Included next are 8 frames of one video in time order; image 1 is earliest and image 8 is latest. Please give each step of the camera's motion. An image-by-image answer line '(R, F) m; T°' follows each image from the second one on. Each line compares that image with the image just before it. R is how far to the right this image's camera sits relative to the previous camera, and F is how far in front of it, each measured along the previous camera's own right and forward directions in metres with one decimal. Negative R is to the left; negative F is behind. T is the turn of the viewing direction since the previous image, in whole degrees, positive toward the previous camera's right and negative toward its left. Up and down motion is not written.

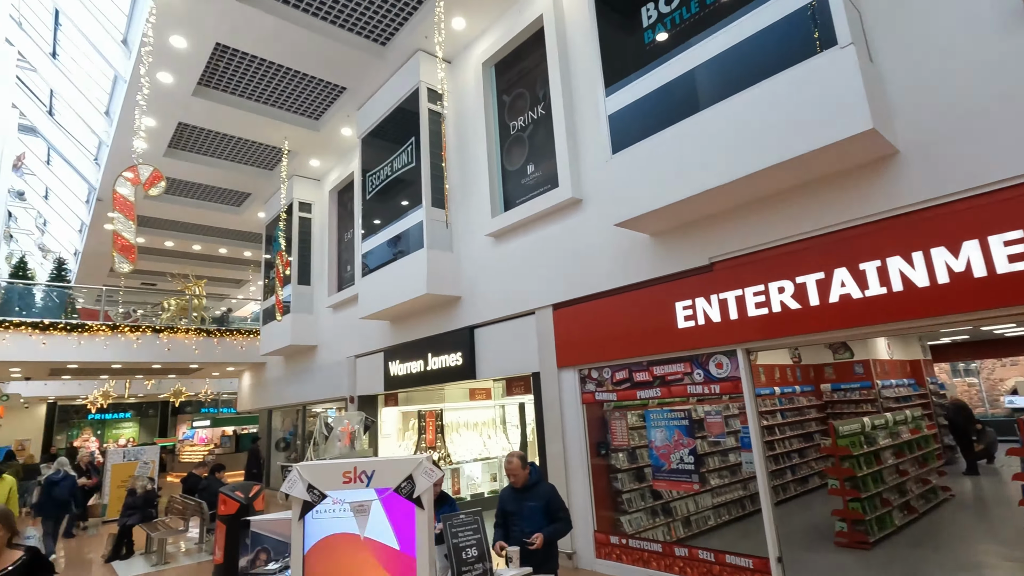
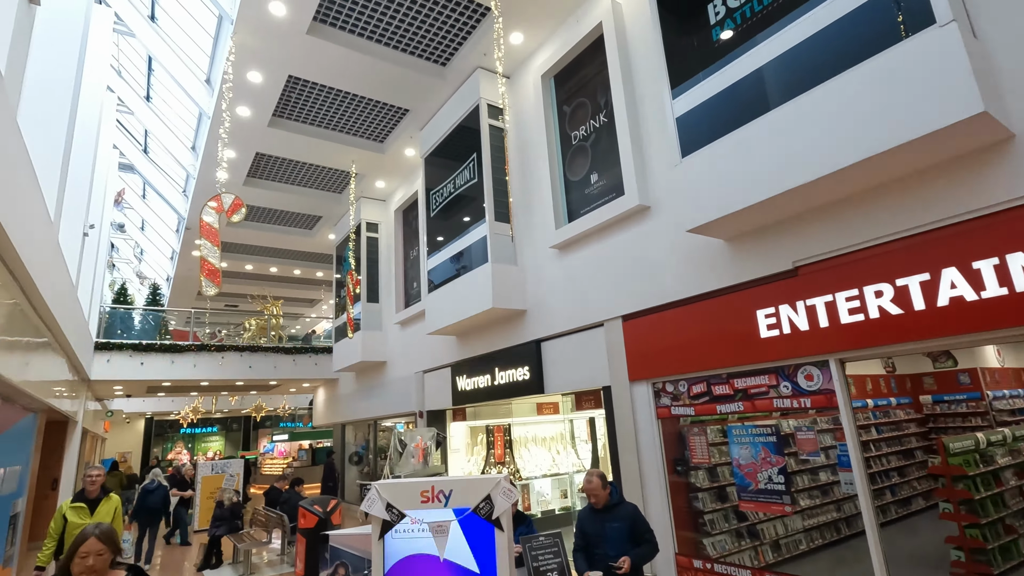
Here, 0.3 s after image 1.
(-0.1, +0.1) m; -6°
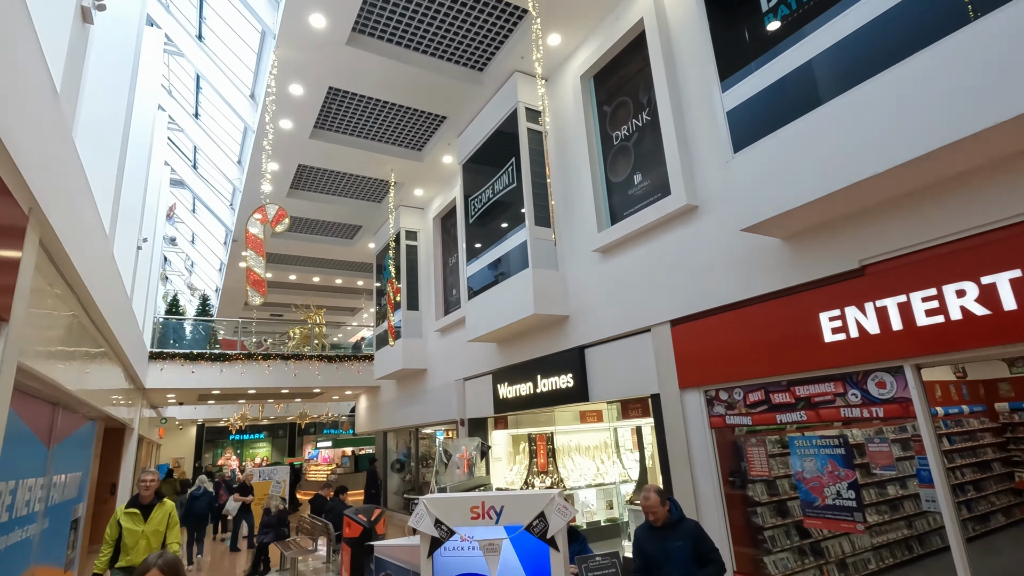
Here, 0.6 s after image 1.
(-0.1, +0.1) m; -4°
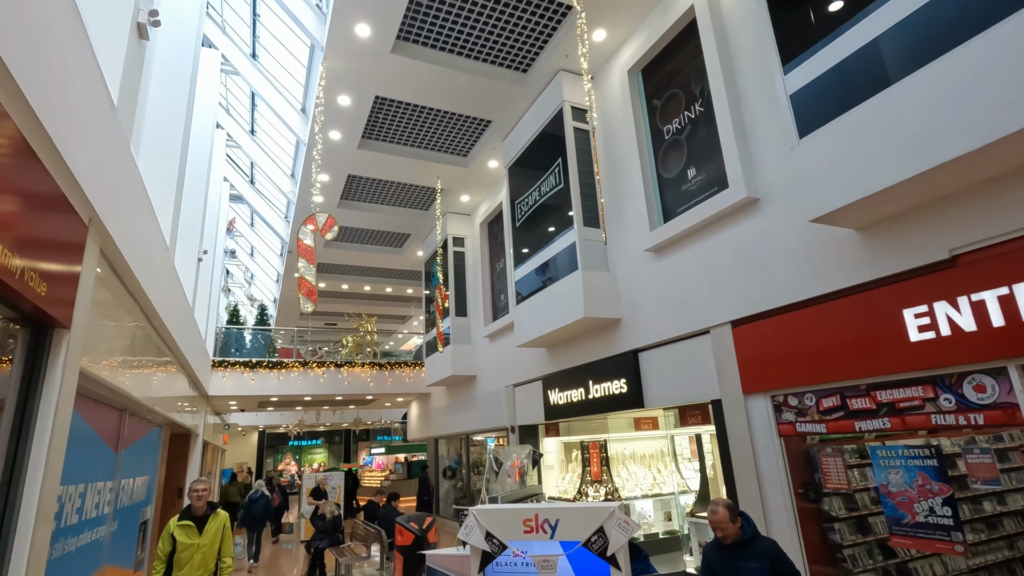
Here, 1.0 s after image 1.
(0.0, +0.1) m; -5°
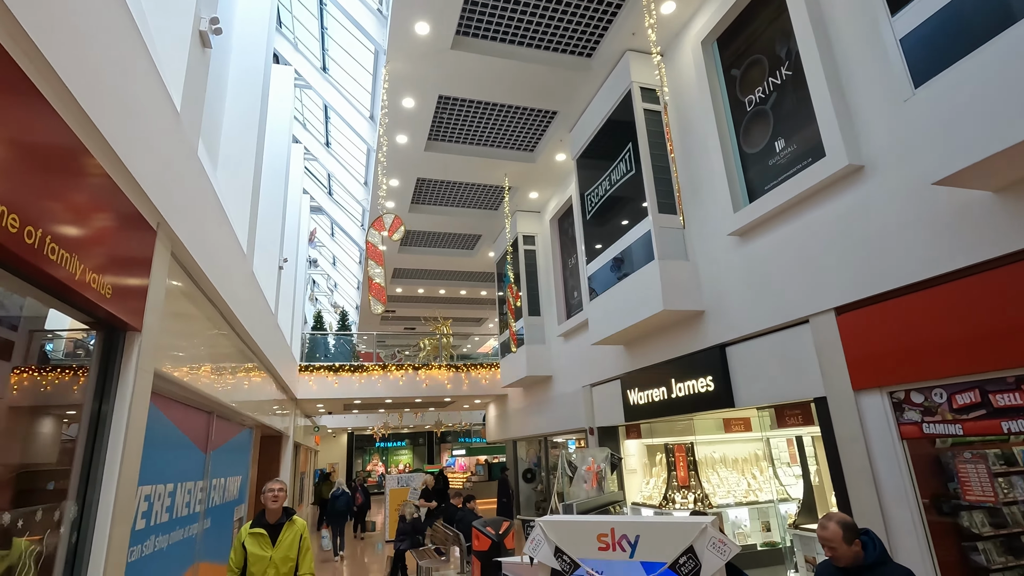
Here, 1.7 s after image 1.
(0.0, +0.2) m; -8°
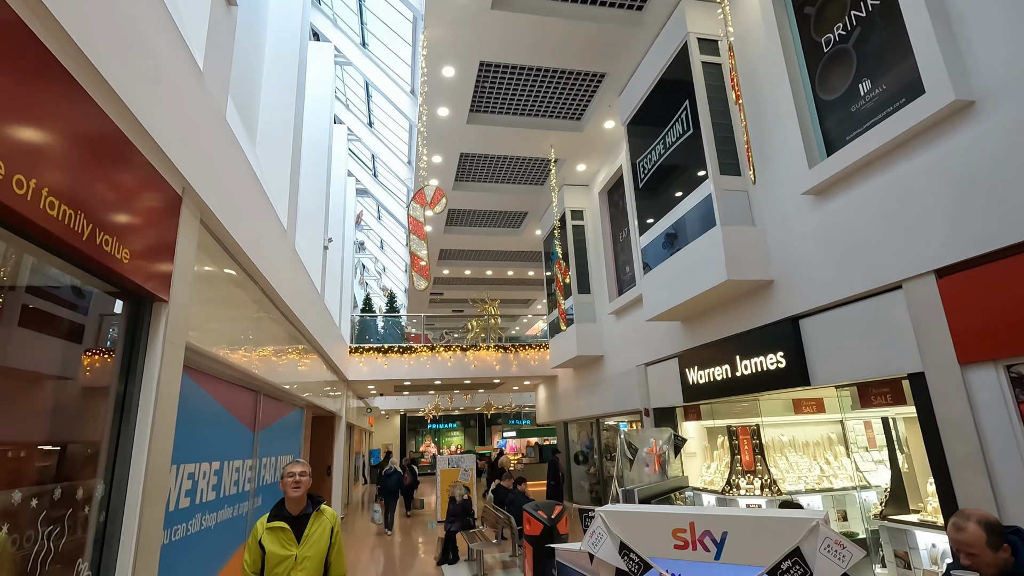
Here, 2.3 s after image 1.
(0.0, +0.3) m; -5°
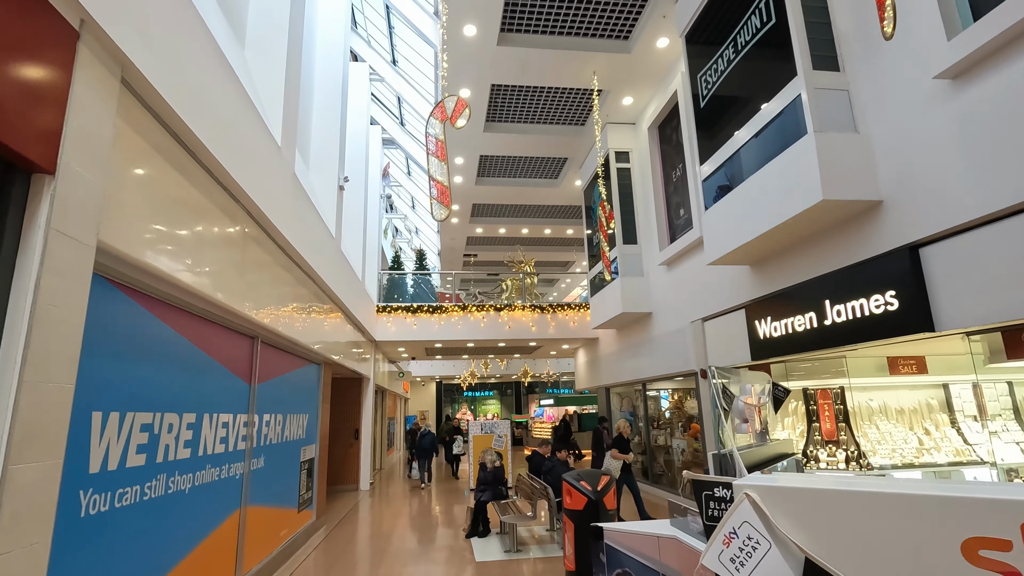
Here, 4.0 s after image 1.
(0.0, +0.8) m; -4°
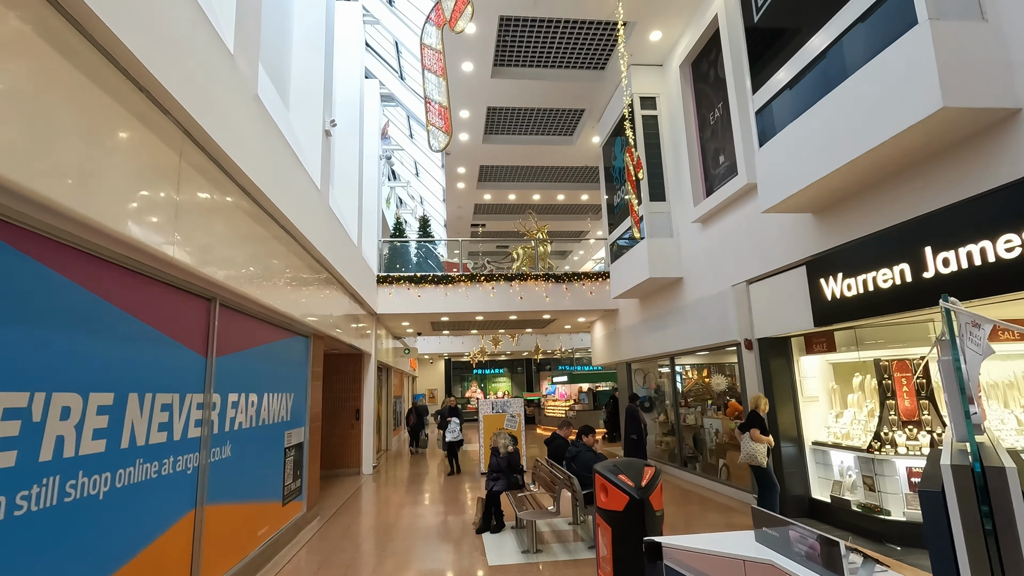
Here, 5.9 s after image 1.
(-0.1, +0.8) m; -1°
